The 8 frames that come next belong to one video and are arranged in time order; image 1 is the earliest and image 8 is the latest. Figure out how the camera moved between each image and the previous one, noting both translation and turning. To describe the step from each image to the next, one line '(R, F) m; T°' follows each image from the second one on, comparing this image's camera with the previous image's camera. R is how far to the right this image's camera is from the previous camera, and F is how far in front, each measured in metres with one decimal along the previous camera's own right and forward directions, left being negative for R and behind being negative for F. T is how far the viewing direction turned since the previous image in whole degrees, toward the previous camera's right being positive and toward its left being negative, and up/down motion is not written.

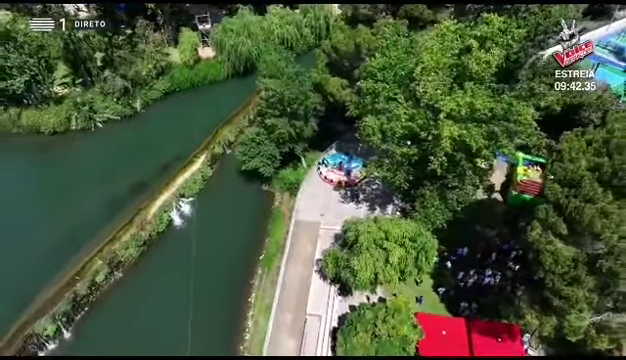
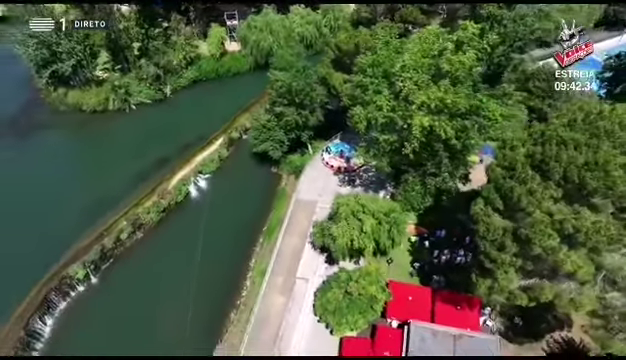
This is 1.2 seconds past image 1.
(+3.1, -4.7) m; -4°
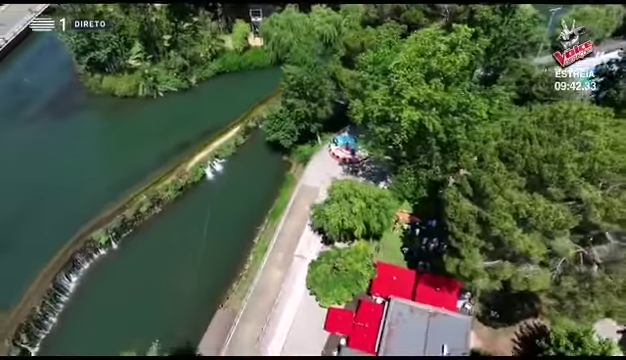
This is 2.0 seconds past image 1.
(+2.5, -3.3) m; -4°
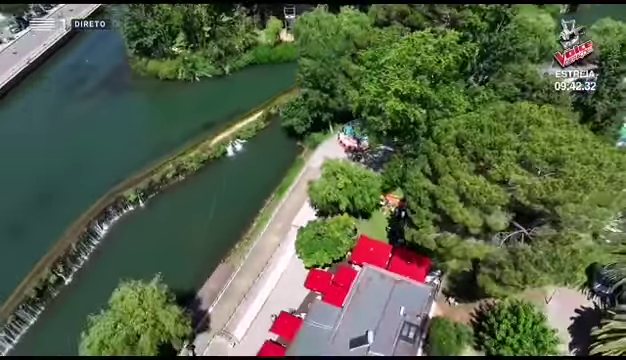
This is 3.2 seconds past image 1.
(+4.8, -5.2) m; -6°
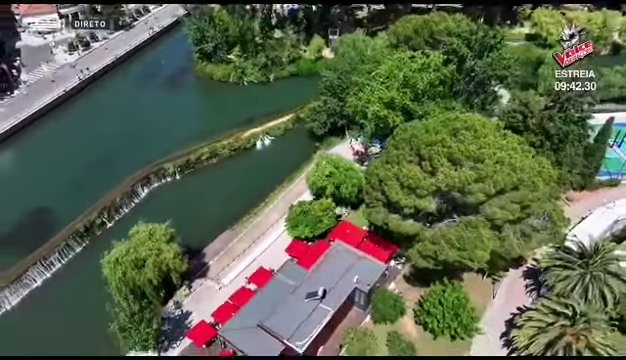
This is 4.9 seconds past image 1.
(+8.4, -7.4) m; -9°
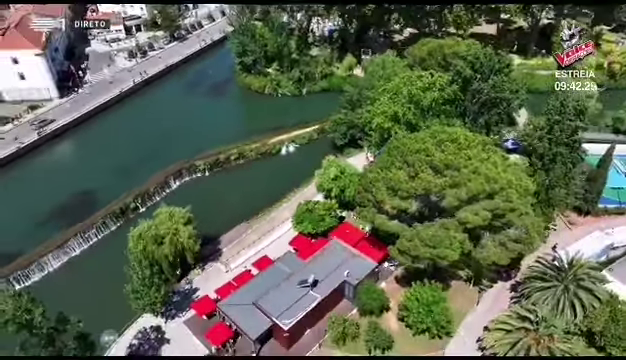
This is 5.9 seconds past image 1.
(+4.8, -4.4) m; -6°
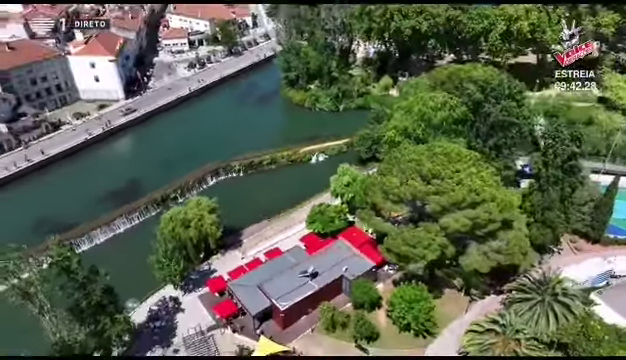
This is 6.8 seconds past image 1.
(+5.4, -5.0) m; -7°
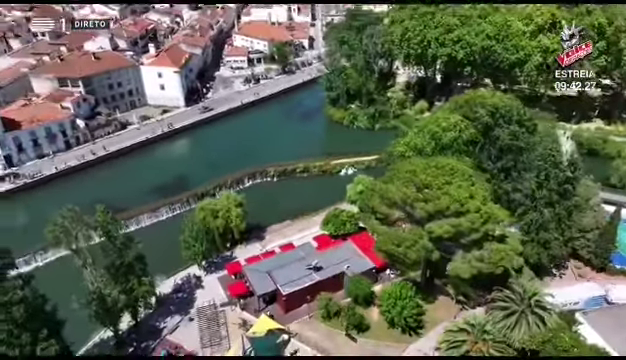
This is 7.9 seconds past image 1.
(+6.0, -5.8) m; -8°
